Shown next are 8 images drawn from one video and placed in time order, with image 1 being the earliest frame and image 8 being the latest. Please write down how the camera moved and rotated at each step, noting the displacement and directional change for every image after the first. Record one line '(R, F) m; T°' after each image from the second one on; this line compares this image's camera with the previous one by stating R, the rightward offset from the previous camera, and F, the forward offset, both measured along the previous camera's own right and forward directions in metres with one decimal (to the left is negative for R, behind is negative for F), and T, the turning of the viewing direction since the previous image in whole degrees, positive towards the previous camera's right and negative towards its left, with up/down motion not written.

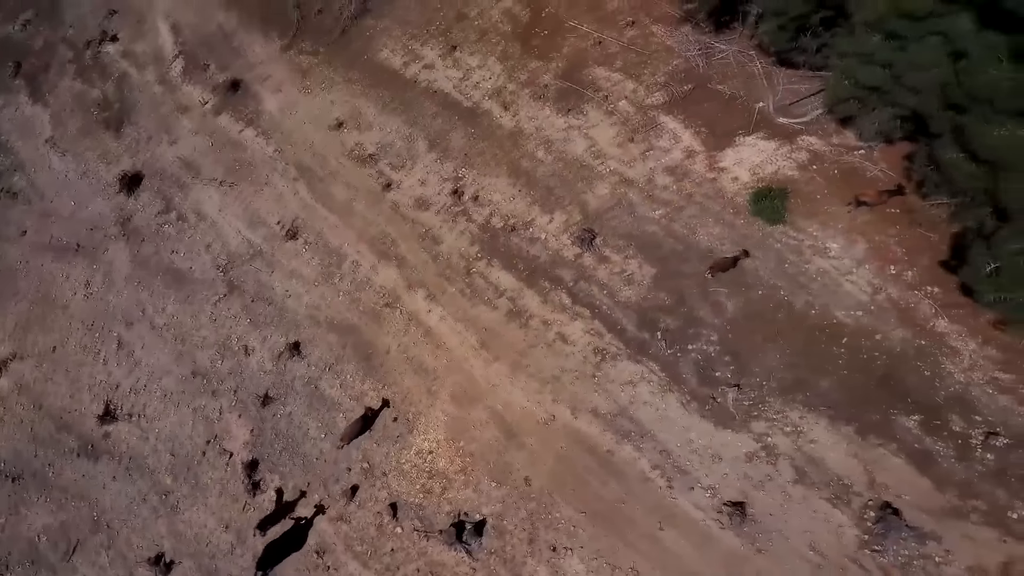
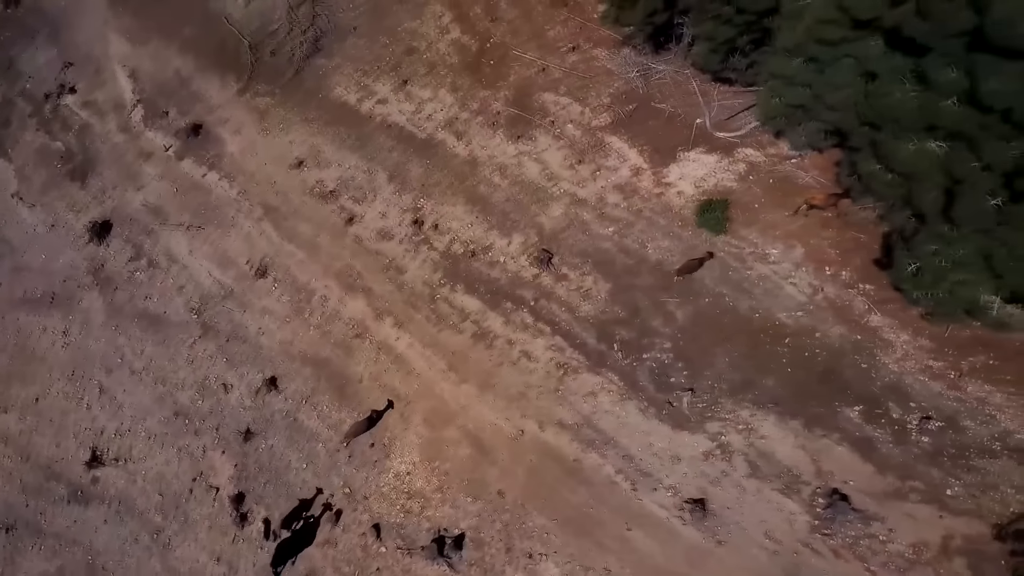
(+0.1, -0.5) m; +3°
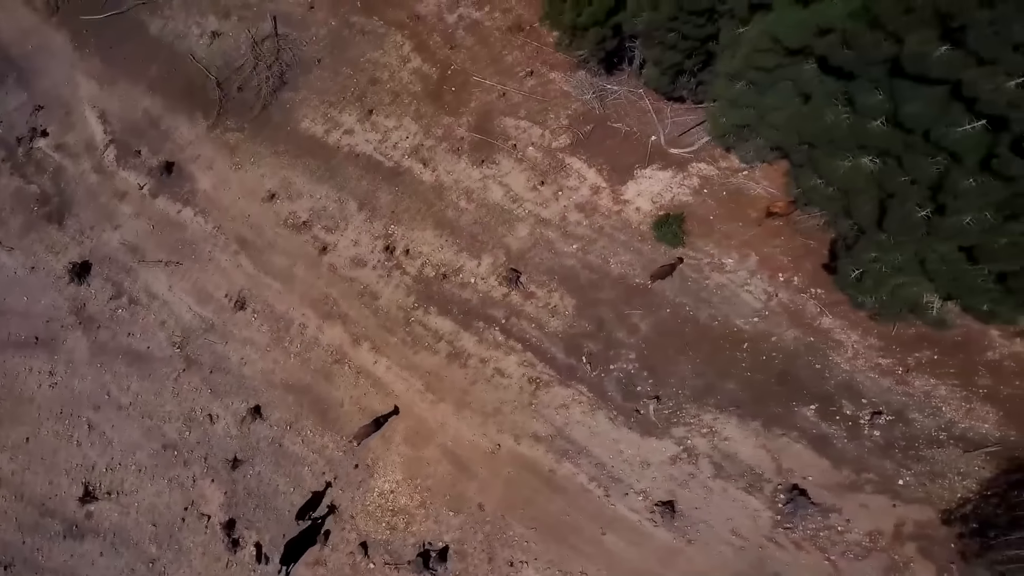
(+0.1, -0.4) m; +2°
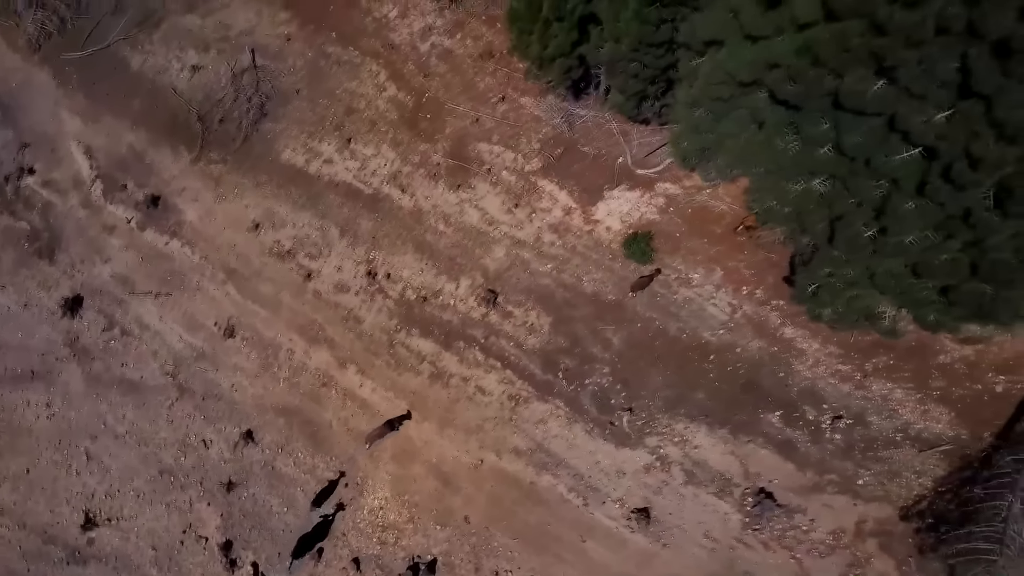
(+0.1, -0.5) m; +2°
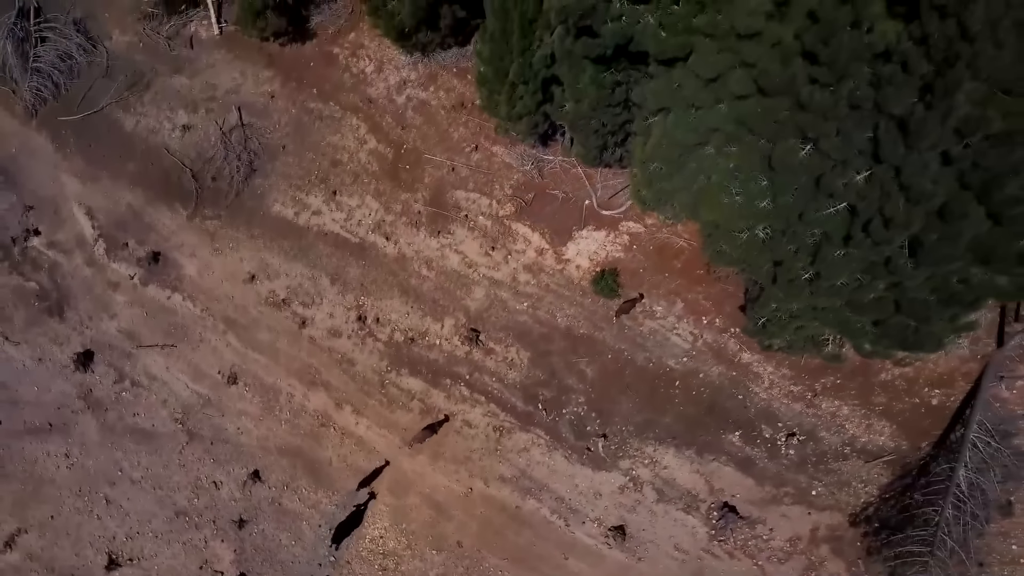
(0.0, -0.9) m; +2°
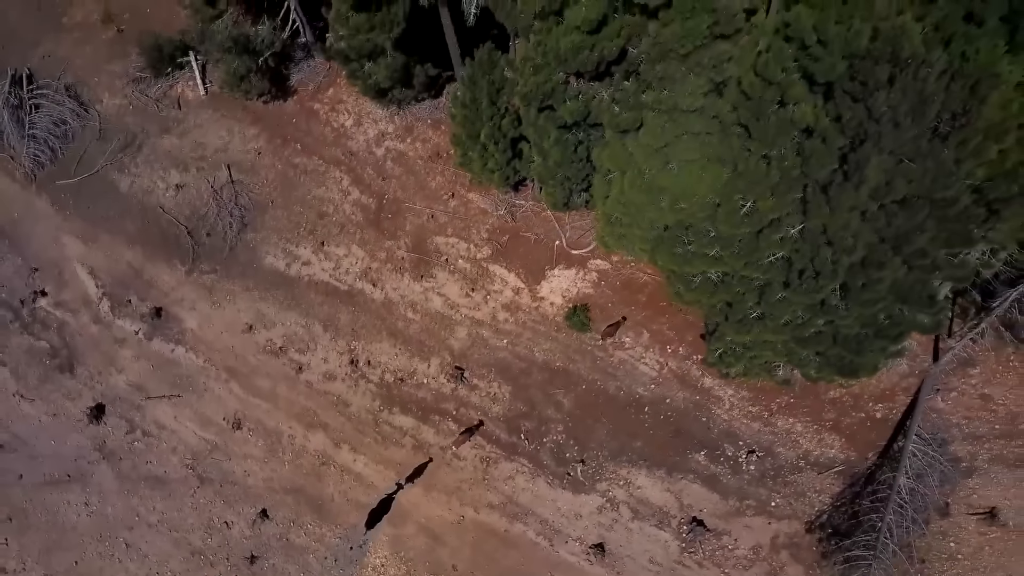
(0.0, -1.0) m; +2°
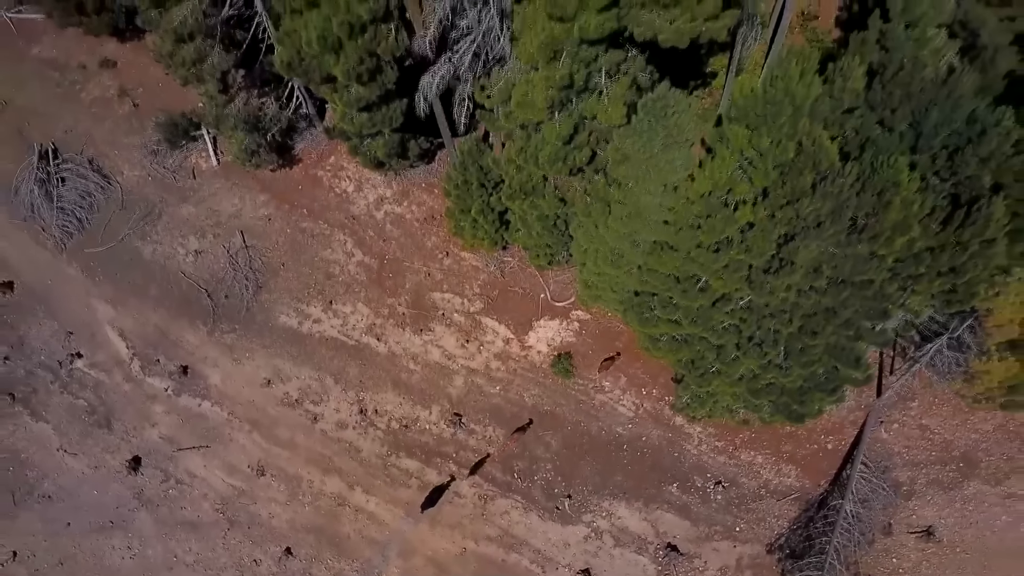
(-0.2, -1.6) m; +2°
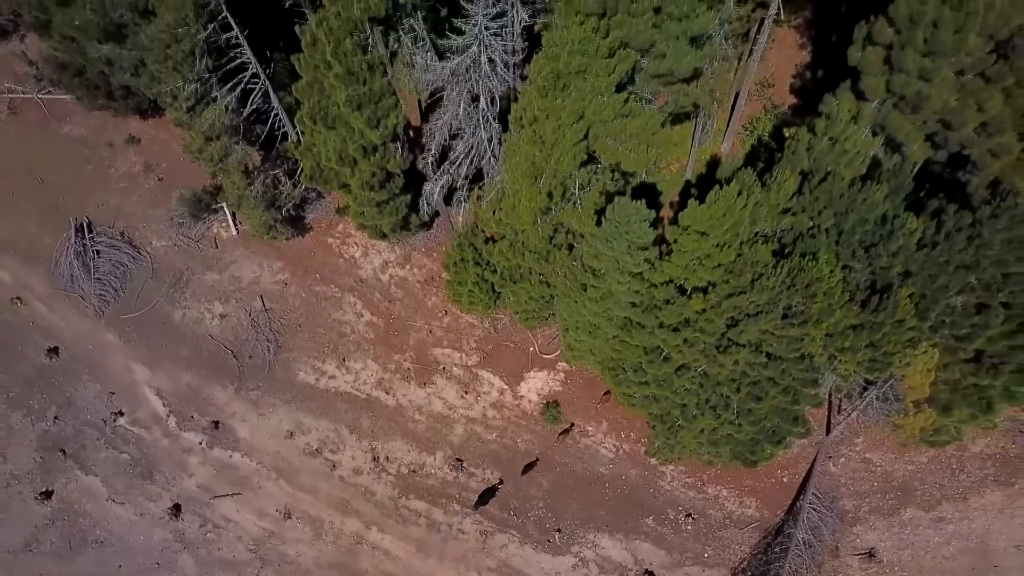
(-0.2, -2.1) m; +2°
